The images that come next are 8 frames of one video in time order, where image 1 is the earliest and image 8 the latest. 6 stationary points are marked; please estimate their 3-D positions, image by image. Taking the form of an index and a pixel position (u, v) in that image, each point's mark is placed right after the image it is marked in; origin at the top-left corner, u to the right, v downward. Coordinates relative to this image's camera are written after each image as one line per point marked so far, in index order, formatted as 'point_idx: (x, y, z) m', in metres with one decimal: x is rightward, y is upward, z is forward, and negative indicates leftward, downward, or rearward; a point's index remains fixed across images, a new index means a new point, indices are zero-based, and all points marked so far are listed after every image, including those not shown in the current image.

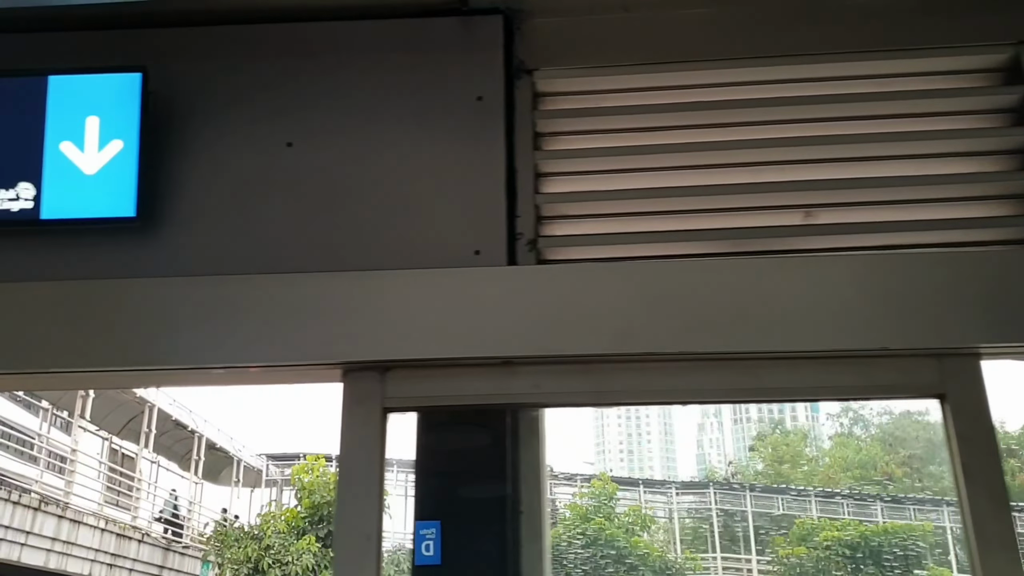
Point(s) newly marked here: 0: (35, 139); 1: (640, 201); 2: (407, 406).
0: (-1.5, +0.5, +2.7) m
1: (+0.4, +0.3, +2.7) m
2: (-0.3, -0.4, +2.5) m
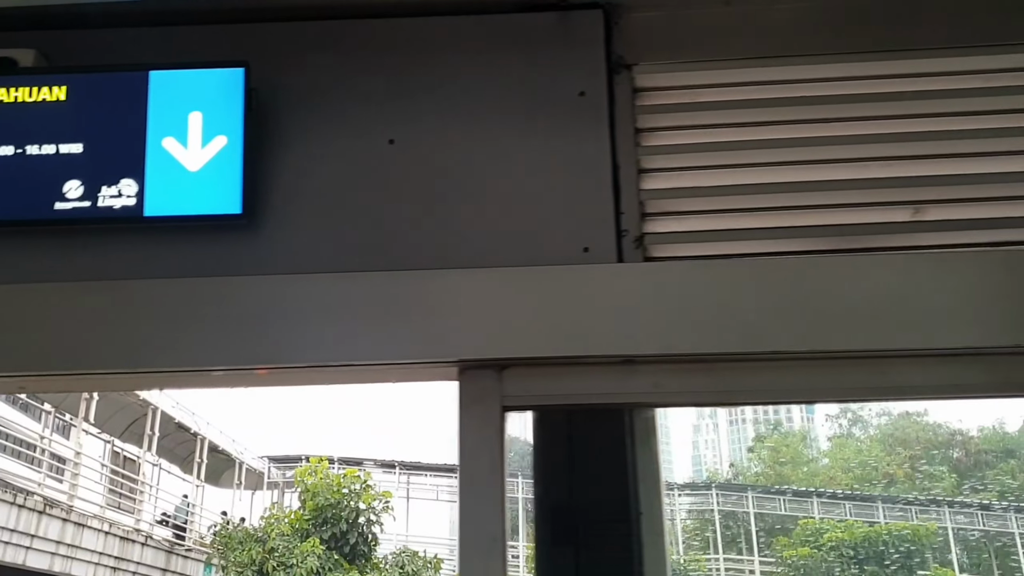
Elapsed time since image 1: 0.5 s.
0: (-1.2, +0.5, +2.6) m
1: (+0.8, +0.3, +2.7) m
2: (0.0, -0.3, +2.5) m
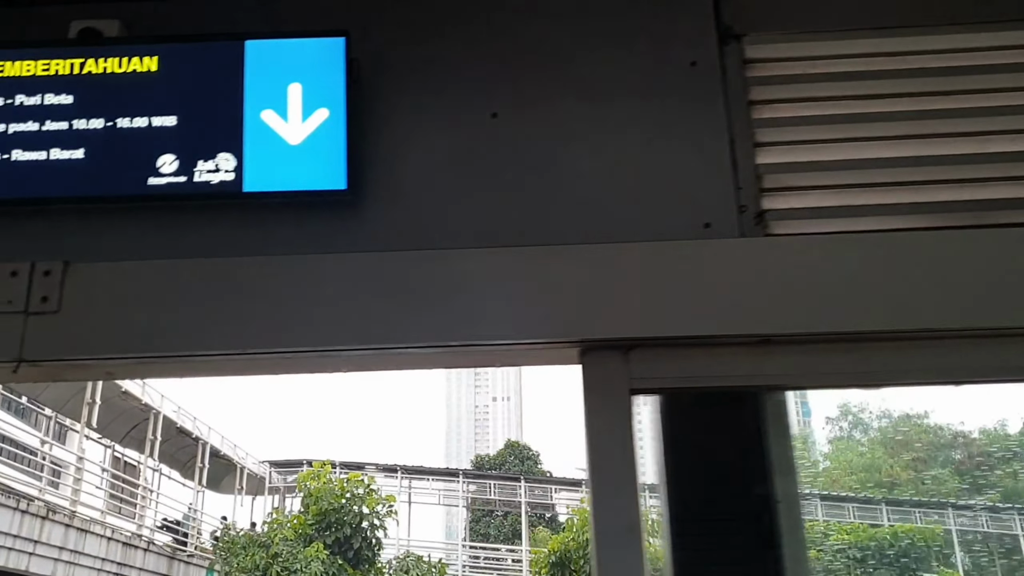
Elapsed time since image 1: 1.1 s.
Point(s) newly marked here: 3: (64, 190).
0: (-0.8, +0.5, +2.5) m
1: (+1.1, +0.4, +2.6) m
2: (+0.4, -0.3, +2.3) m
3: (-1.3, +0.3, +2.5) m
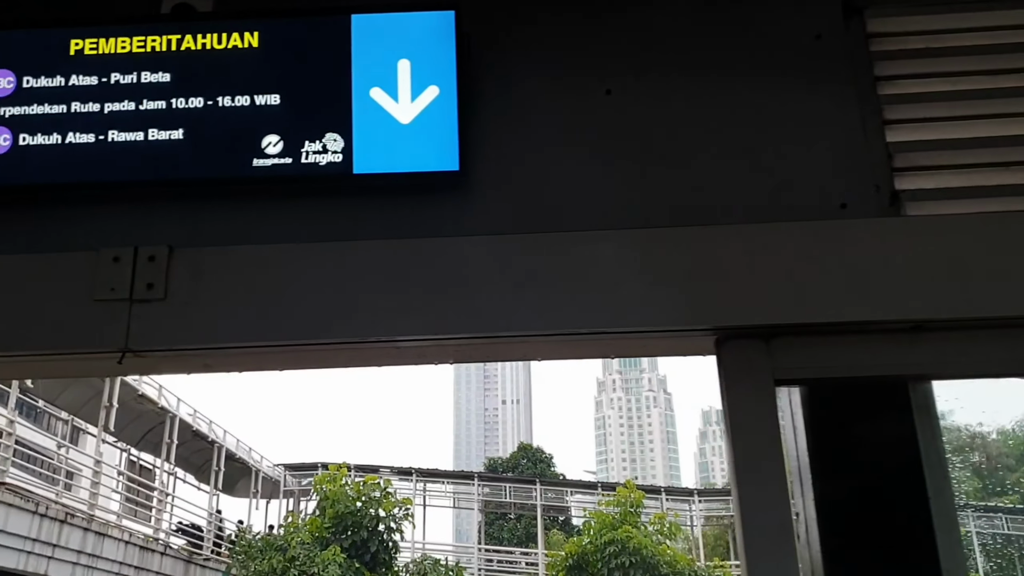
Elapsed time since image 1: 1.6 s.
0: (-0.5, +0.6, +2.4) m
1: (+1.5, +0.4, +2.5) m
2: (+0.7, -0.2, +2.2) m
3: (-1.0, +0.3, +2.3) m
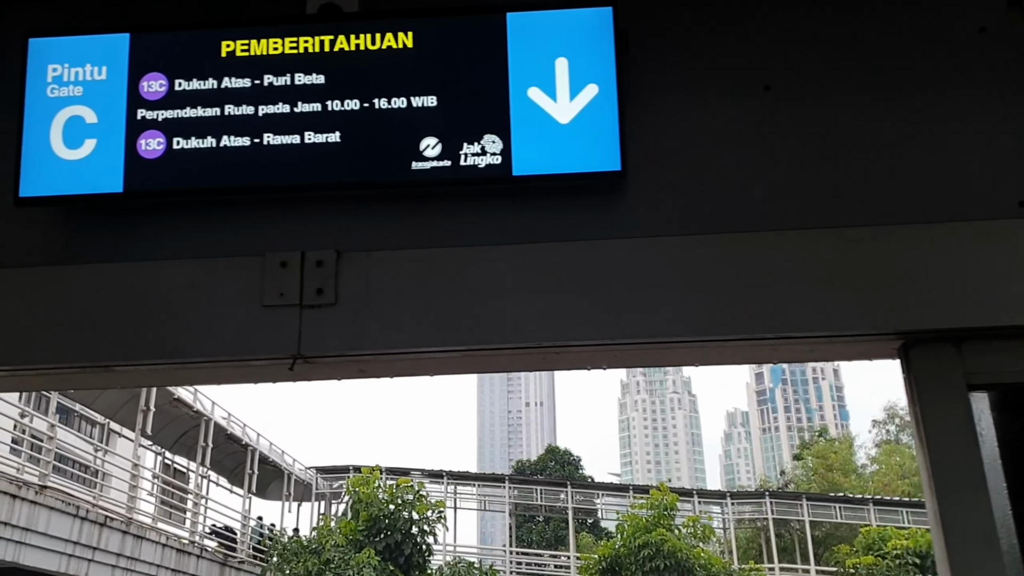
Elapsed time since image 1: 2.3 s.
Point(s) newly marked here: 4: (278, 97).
0: (0.0, +0.6, +2.3) m
1: (+1.9, +0.4, +2.4) m
2: (+1.2, -0.2, +2.1) m
3: (-0.5, +0.3, +2.3) m
4: (-0.7, +0.5, +2.4) m
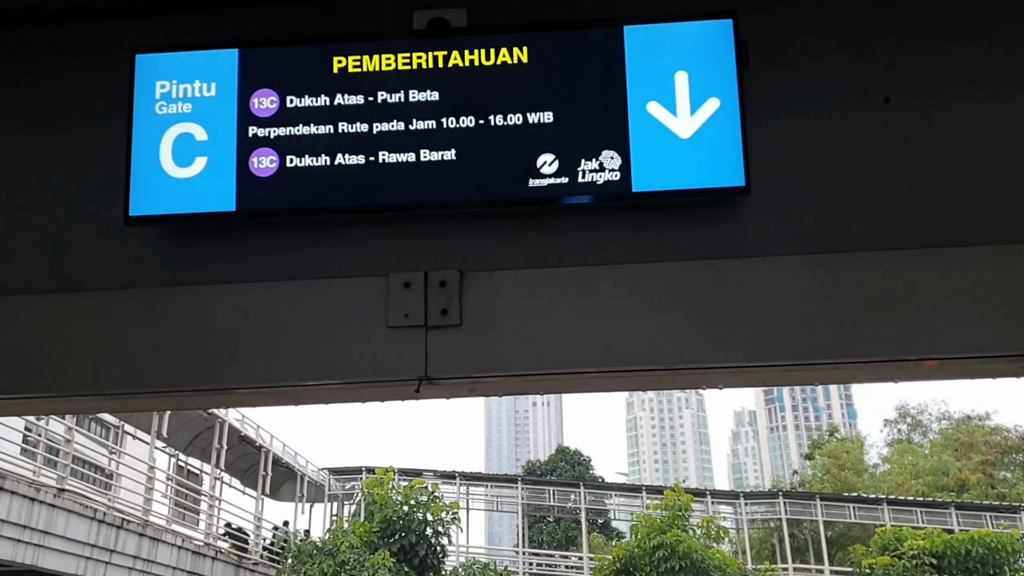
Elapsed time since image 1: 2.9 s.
0: (+0.3, +0.5, +2.3) m
1: (+2.2, +0.4, +2.3) m
2: (+1.5, -0.3, +2.1) m
3: (-0.2, +0.3, +2.3) m
4: (-0.3, +0.5, +2.3) m
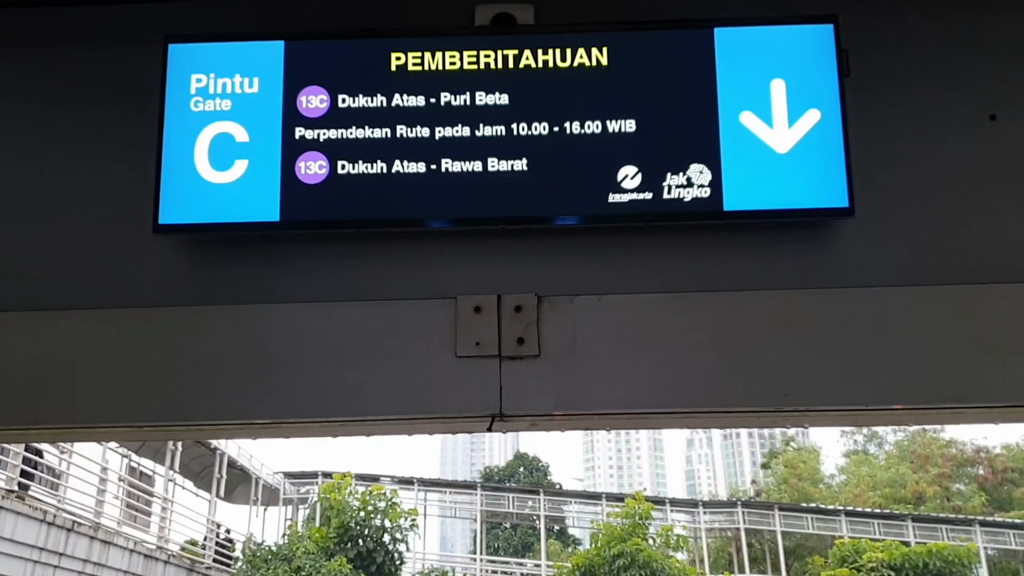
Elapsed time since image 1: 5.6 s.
0: (+0.5, +0.4, +2.1) m
1: (+2.4, +0.3, +2.2) m
2: (+1.7, -0.4, +1.9) m
3: (0.0, +0.2, +2.1) m
4: (-0.1, +0.4, +2.1) m
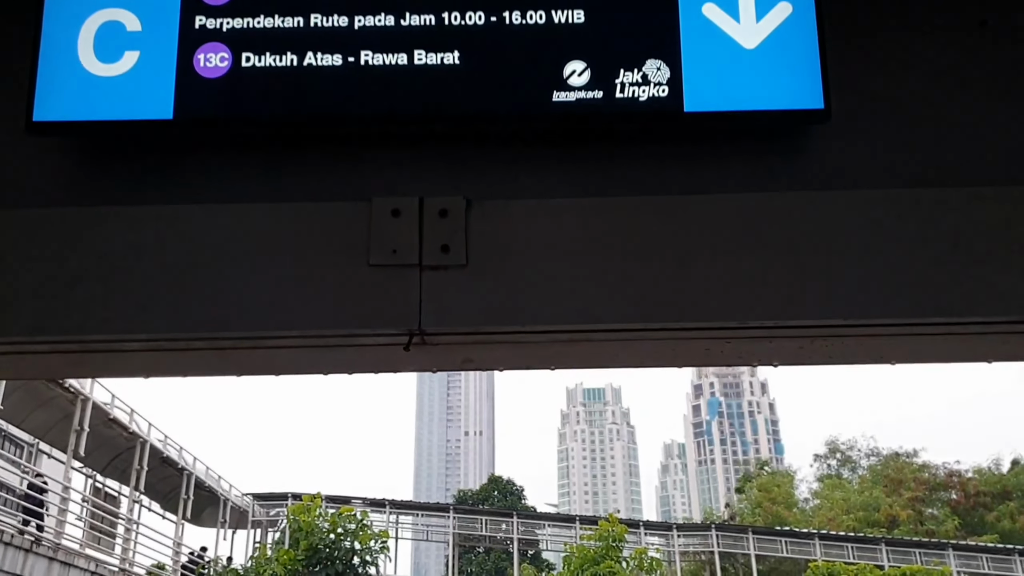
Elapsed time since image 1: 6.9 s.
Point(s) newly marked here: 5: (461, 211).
0: (+0.3, +0.6, +1.8) m
1: (+2.3, +0.4, +2.0) m
2: (+1.6, -0.2, +1.7) m
3: (-0.2, +0.4, +1.8) m
4: (-0.3, +0.6, +1.8) m
5: (-0.1, +0.2, +1.7) m
